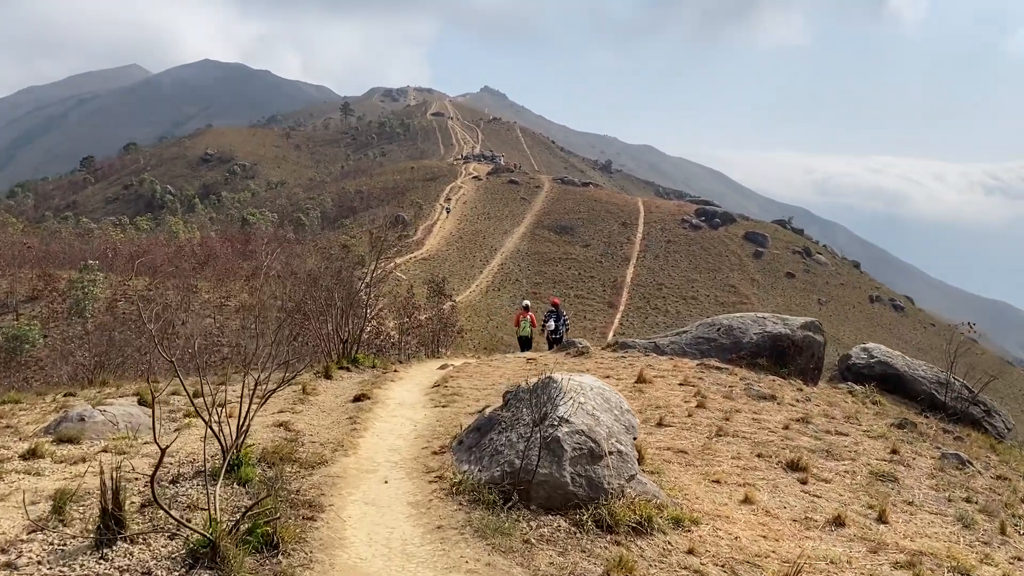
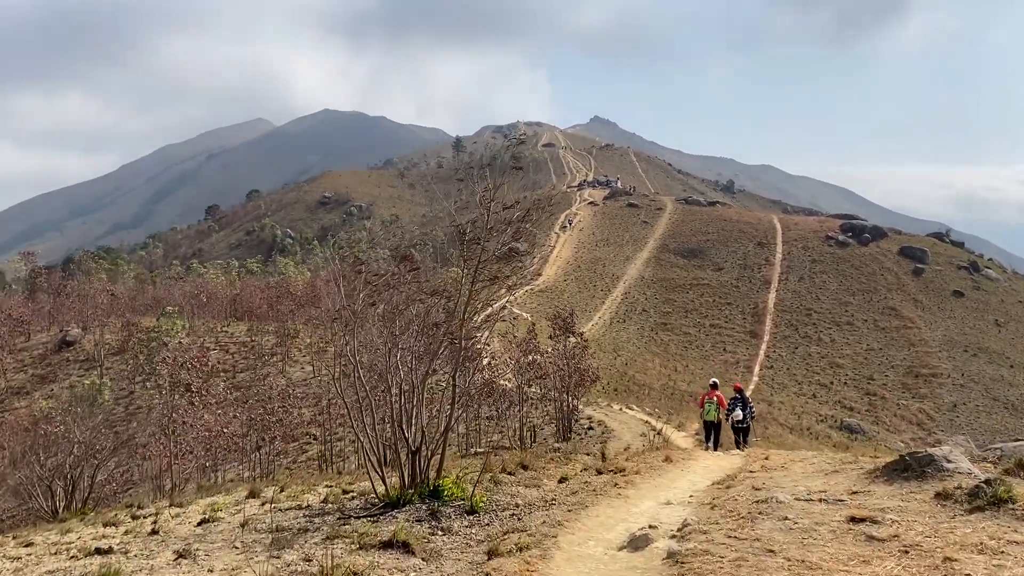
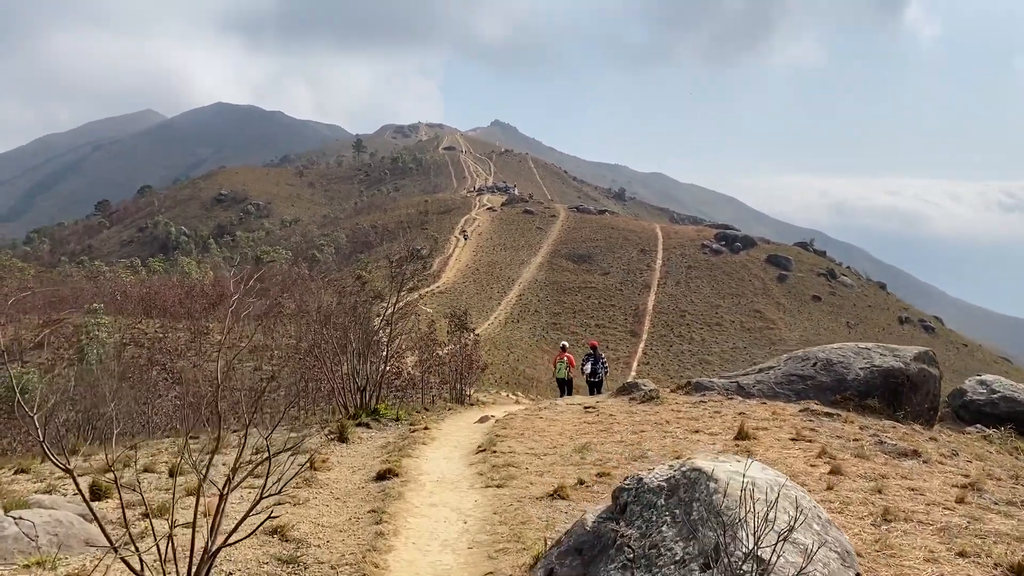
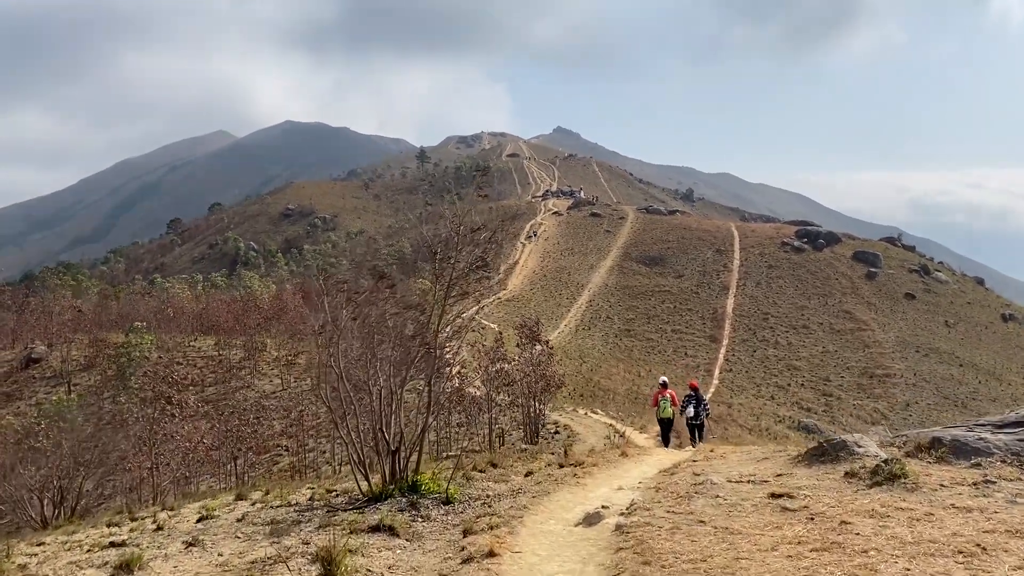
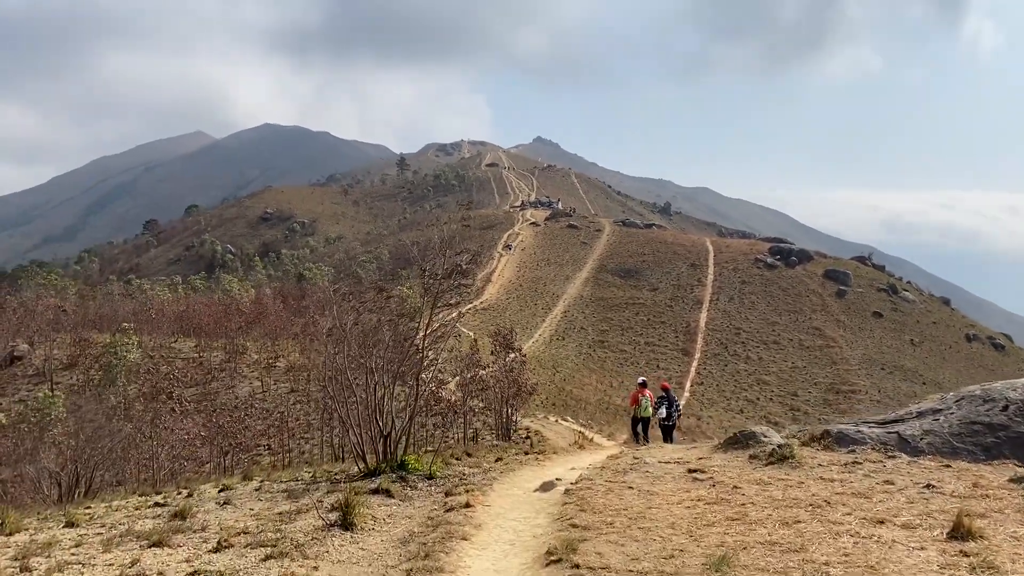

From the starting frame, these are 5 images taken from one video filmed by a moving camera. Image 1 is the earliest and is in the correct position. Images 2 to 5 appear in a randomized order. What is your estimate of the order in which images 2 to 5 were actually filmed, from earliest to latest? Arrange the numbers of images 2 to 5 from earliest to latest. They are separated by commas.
3, 5, 4, 2
